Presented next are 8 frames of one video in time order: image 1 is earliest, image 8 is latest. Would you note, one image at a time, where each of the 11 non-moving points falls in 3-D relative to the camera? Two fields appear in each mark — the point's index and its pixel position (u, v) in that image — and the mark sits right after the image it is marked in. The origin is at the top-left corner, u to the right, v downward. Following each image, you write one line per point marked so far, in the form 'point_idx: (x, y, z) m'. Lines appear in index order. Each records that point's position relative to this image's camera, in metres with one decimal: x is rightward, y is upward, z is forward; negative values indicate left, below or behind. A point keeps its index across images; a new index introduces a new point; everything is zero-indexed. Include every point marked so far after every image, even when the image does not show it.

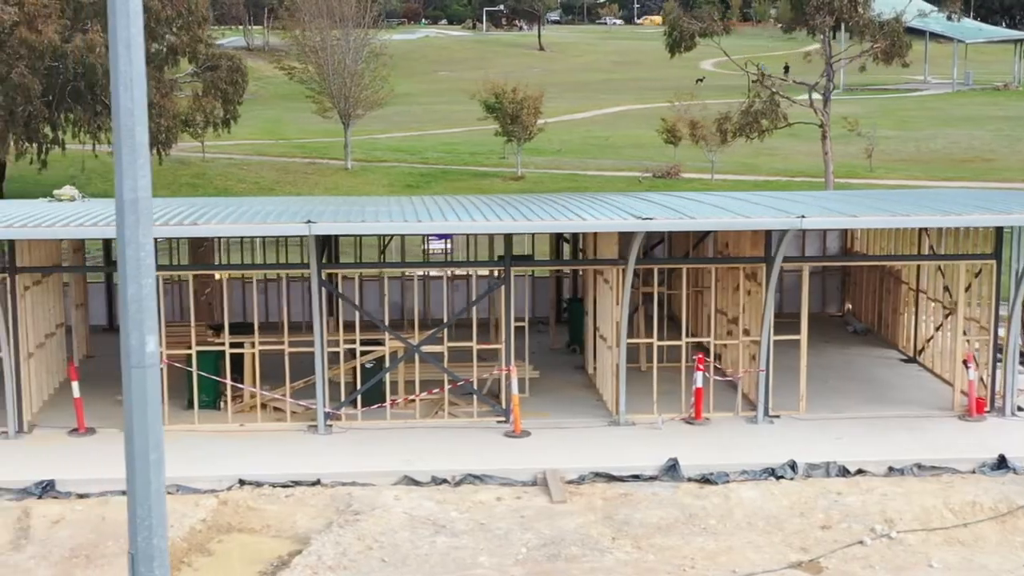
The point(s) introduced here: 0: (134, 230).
0: (-2.1, +0.3, +7.7) m
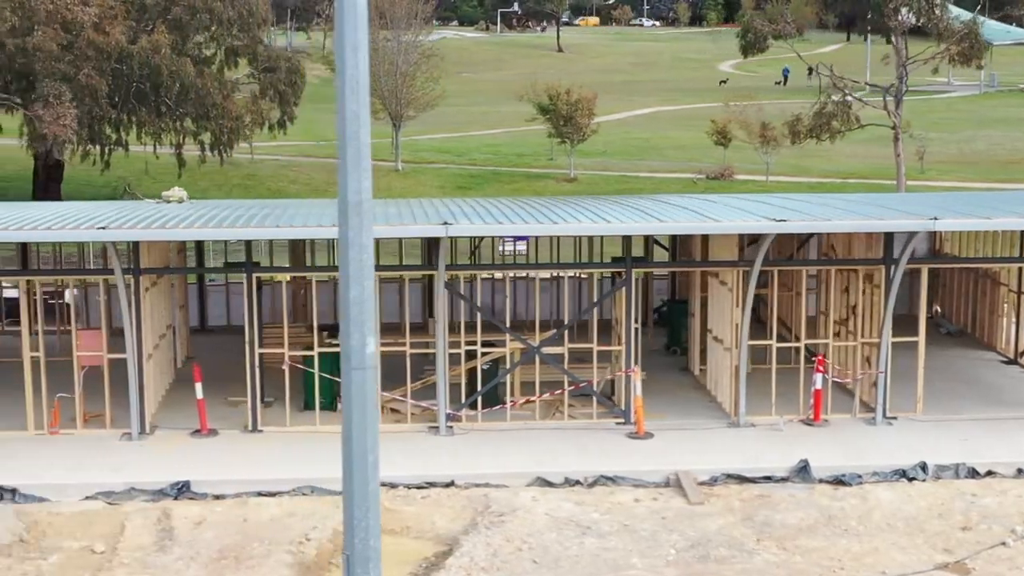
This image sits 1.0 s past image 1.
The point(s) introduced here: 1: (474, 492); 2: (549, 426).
0: (-0.9, +0.3, +7.7) m
1: (-0.3, -1.9, +12.6) m
2: (+0.4, -1.4, +14.2) m
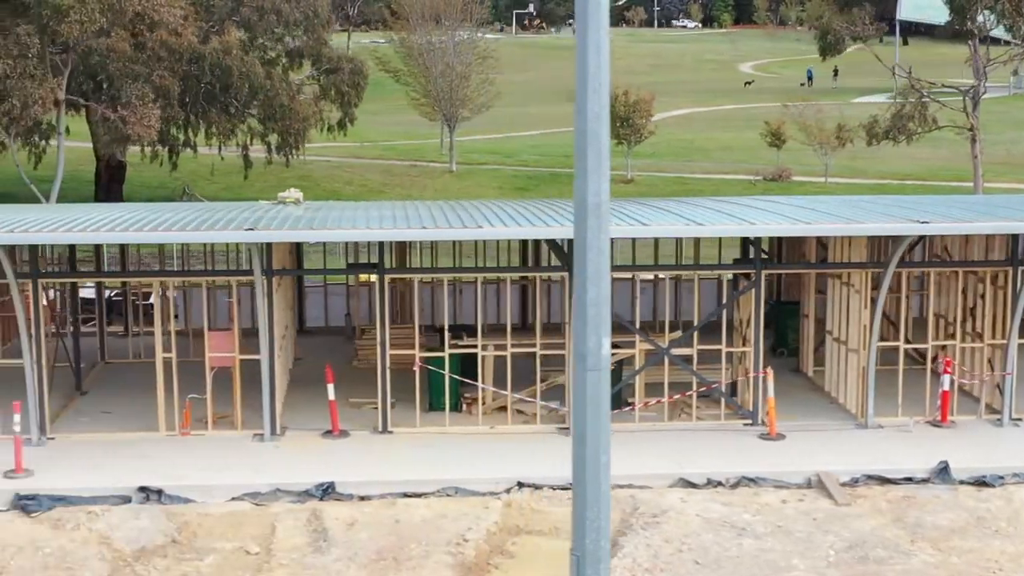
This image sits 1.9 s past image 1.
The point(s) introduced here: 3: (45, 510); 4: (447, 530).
0: (+0.5, +0.3, +7.7) m
1: (+1.0, -1.9, +12.6) m
2: (+1.7, -1.4, +14.2) m
3: (-4.1, -2.0, +12.3) m
4: (-0.6, -2.1, +11.9) m
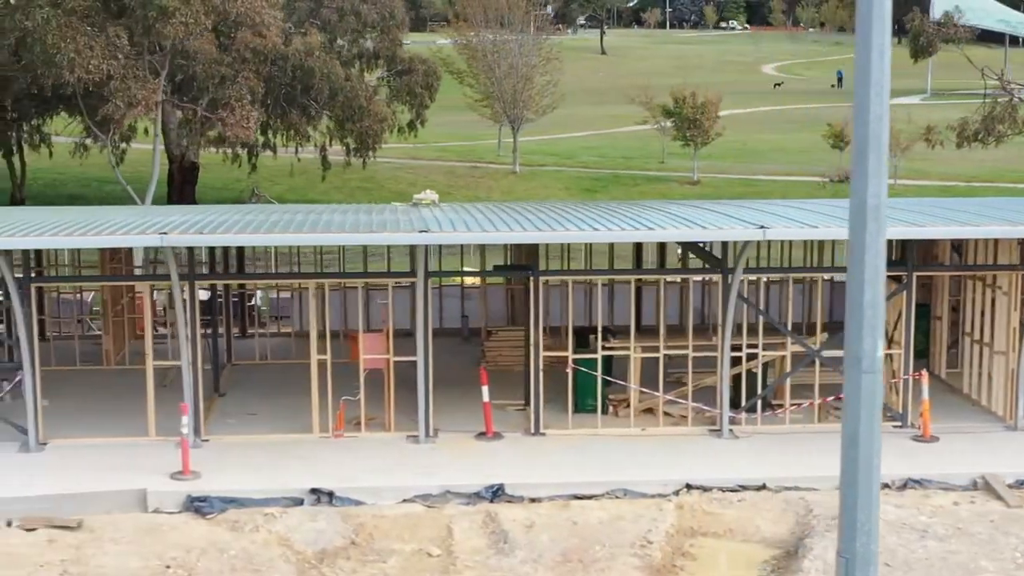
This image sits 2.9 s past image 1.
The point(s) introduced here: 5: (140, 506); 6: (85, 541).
0: (+2.0, +0.3, +7.7) m
1: (+2.5, -1.9, +12.7) m
2: (+3.2, -1.4, +14.2) m
3: (-2.6, -2.0, +12.3) m
4: (+1.0, -2.1, +11.9) m
5: (-3.3, -1.9, +12.5) m
6: (-3.6, -2.1, +11.7) m
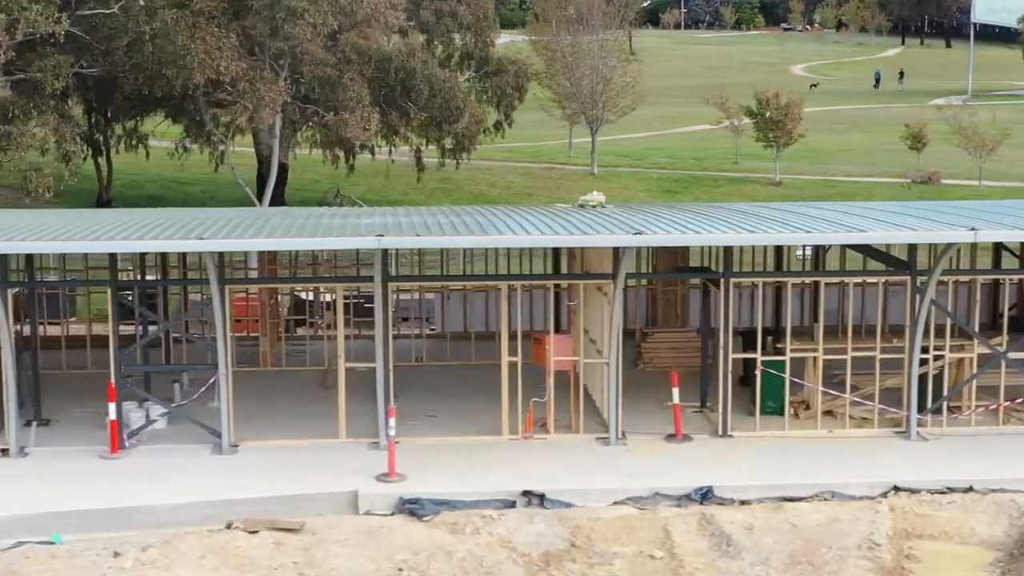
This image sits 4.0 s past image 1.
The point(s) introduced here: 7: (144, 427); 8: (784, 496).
0: (+3.9, +0.3, +7.7) m
1: (+4.4, -1.9, +12.7) m
2: (+5.1, -1.5, +14.2) m
3: (-0.7, -2.0, +12.3) m
4: (+2.9, -2.1, +11.9) m
5: (-1.4, -2.0, +12.5) m
6: (-1.7, -2.1, +11.7) m
7: (-3.6, -1.4, +13.9) m
8: (+2.5, -1.9, +12.7) m
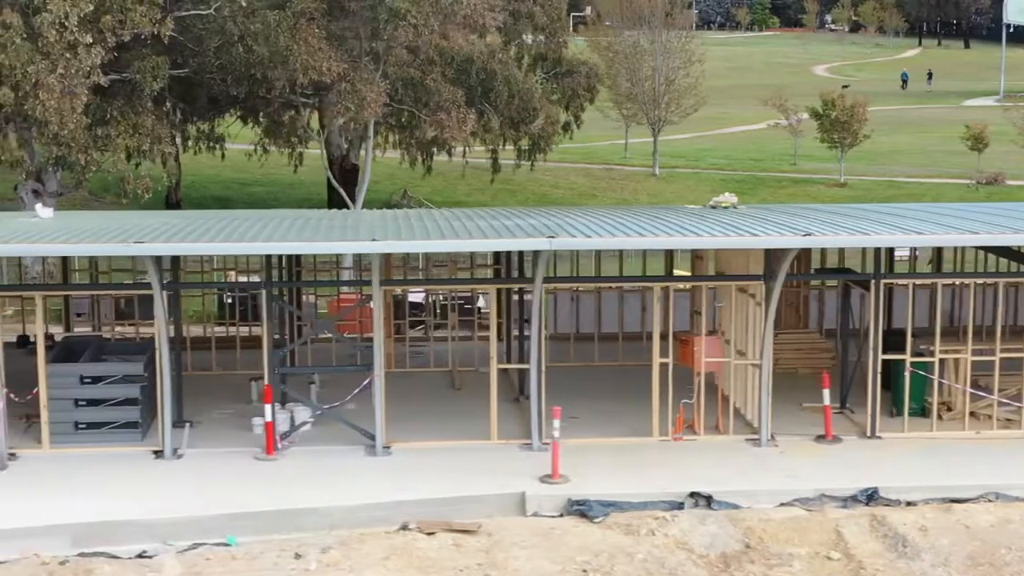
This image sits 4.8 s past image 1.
0: (+5.4, +0.3, +7.8) m
1: (+5.9, -1.9, +12.7) m
2: (+6.6, -1.5, +14.2) m
3: (+0.8, -2.0, +12.3) m
4: (+4.4, -2.1, +11.9) m
5: (+0.1, -2.0, +12.5) m
6: (-0.2, -2.1, +11.7) m
7: (-2.1, -1.4, +13.9) m
8: (+4.0, -1.9, +12.7) m
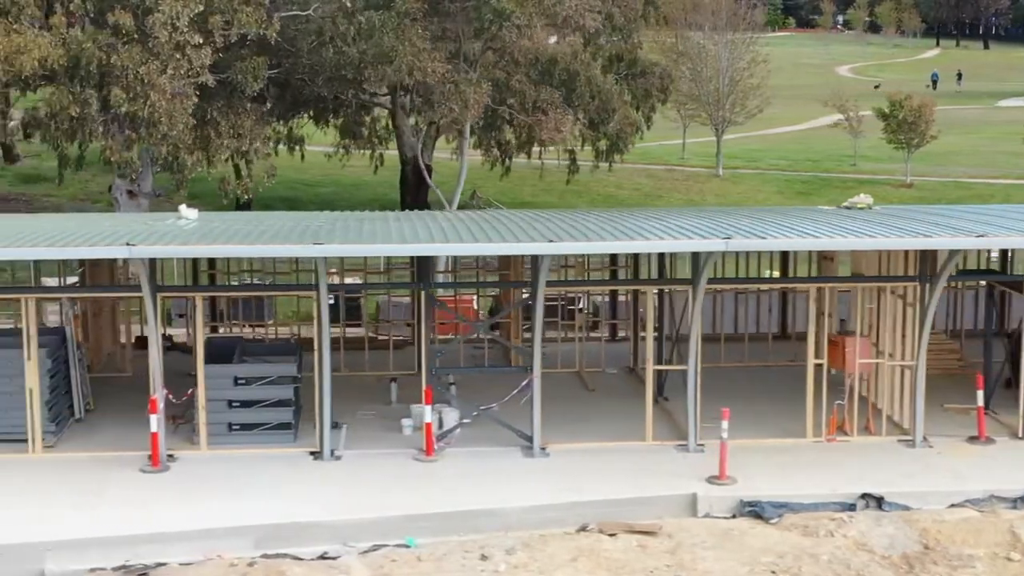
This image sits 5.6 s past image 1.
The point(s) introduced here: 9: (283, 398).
0: (+7.0, +0.3, +7.8) m
1: (+7.4, -1.9, +12.7) m
2: (+8.1, -1.5, +14.2) m
3: (+2.3, -2.0, +12.3) m
4: (+5.9, -2.1, +11.9) m
5: (+1.6, -2.0, +12.5) m
6: (+1.3, -2.2, +11.7) m
7: (-0.6, -1.4, +13.9) m
8: (+5.5, -1.9, +12.7) m
9: (-2.3, -1.1, +13.9) m
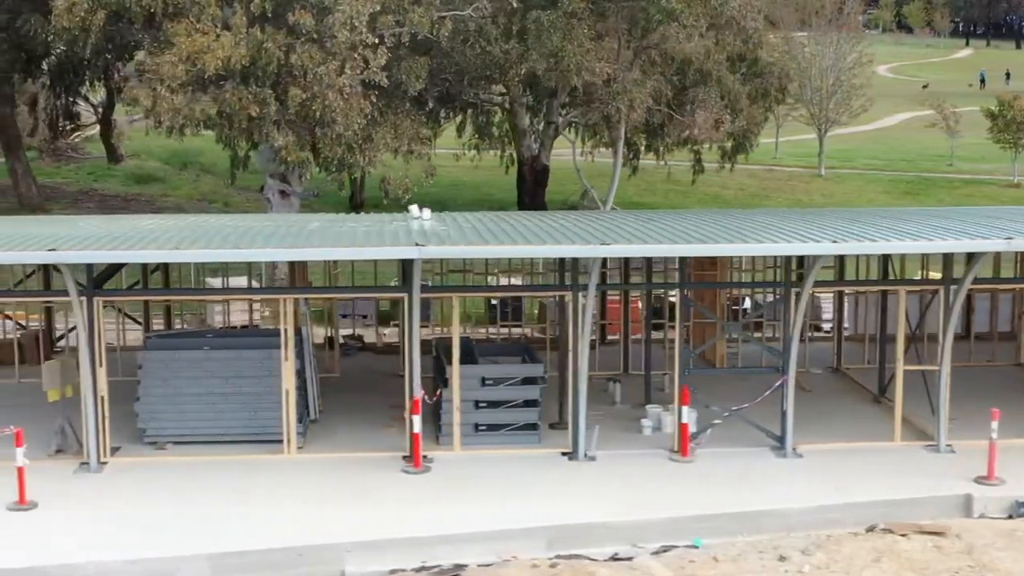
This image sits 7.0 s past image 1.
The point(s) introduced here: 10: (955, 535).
0: (+9.4, +0.3, +7.8) m
1: (+9.9, -1.9, +12.7) m
2: (+10.6, -1.5, +14.2) m
3: (+4.8, -2.0, +12.3) m
4: (+8.4, -2.1, +11.9) m
5: (+4.0, -2.0, +12.5) m
6: (+3.8, -2.2, +11.7) m
7: (+1.8, -1.4, +13.8) m
8: (+7.9, -1.9, +12.7) m
9: (+0.2, -1.1, +13.9) m
10: (+3.8, -2.1, +11.9) m
